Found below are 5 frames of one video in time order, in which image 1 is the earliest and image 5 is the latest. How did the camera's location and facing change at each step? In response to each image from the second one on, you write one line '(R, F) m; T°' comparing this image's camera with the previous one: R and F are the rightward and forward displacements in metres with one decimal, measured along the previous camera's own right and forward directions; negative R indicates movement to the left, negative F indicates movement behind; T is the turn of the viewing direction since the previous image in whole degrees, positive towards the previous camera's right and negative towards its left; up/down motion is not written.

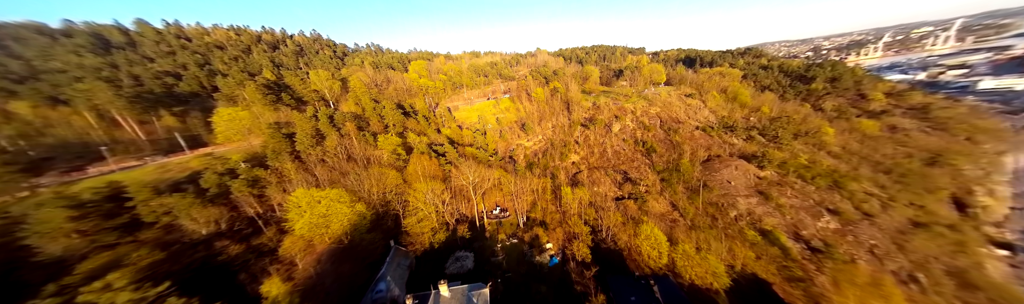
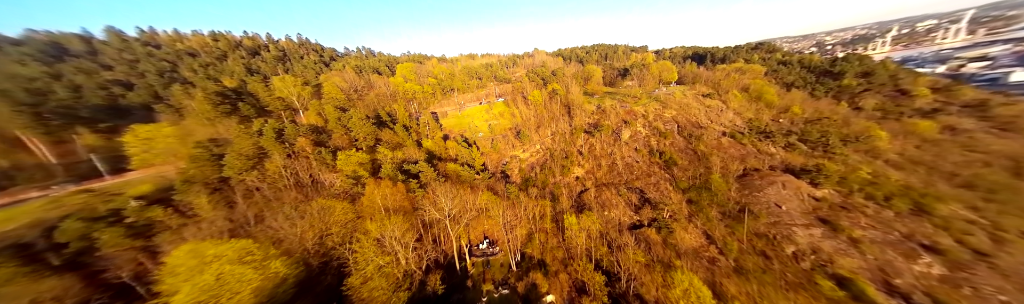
(+1.4, +6.9) m; 0°
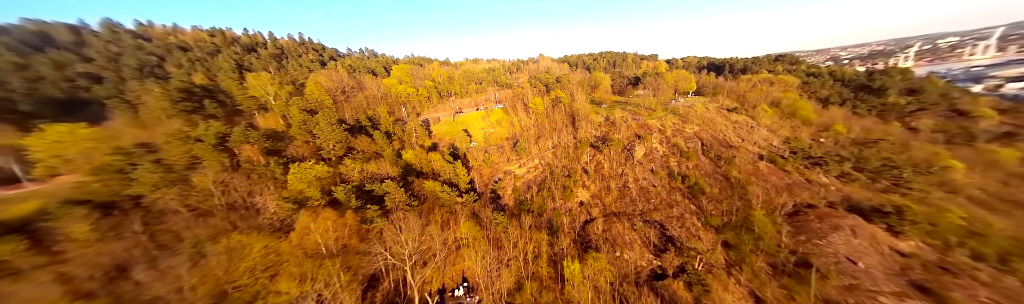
(+1.4, +5.7) m; -1°
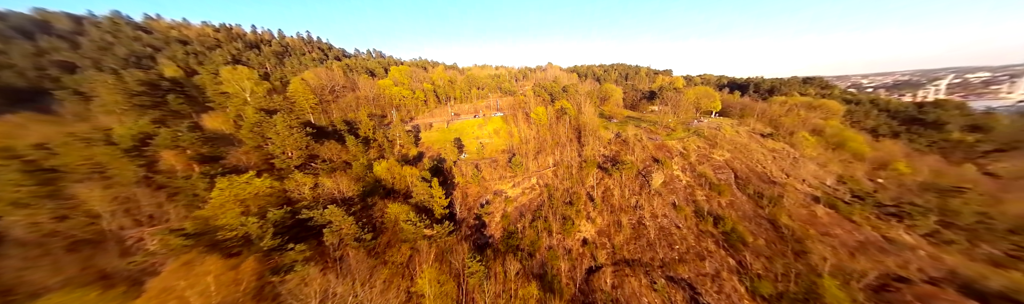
(+1.4, +5.6) m; -1°
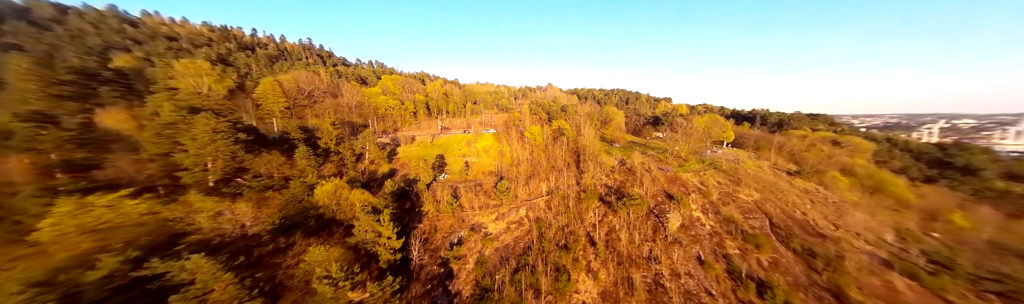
(+1.2, +5.5) m; +1°
